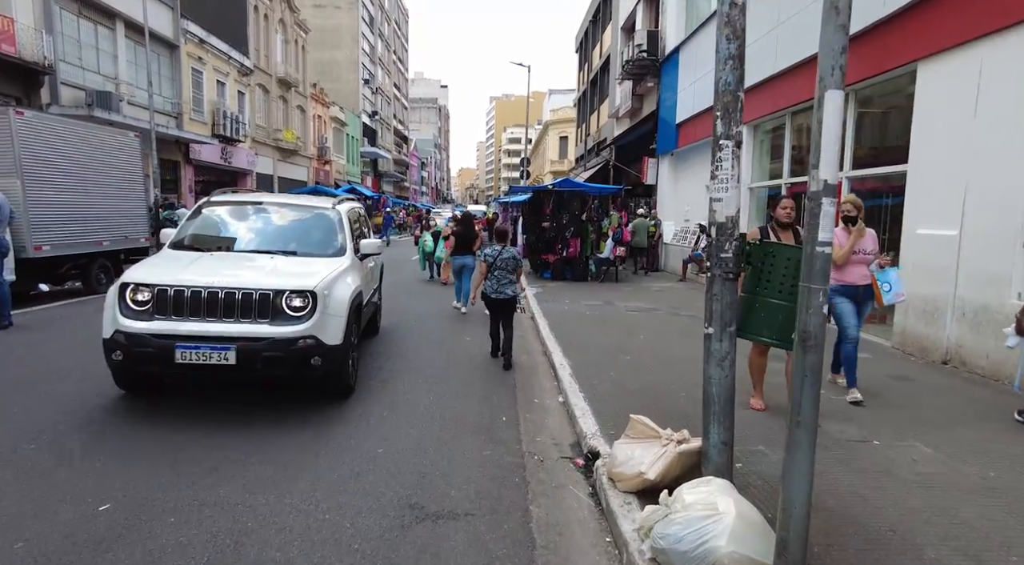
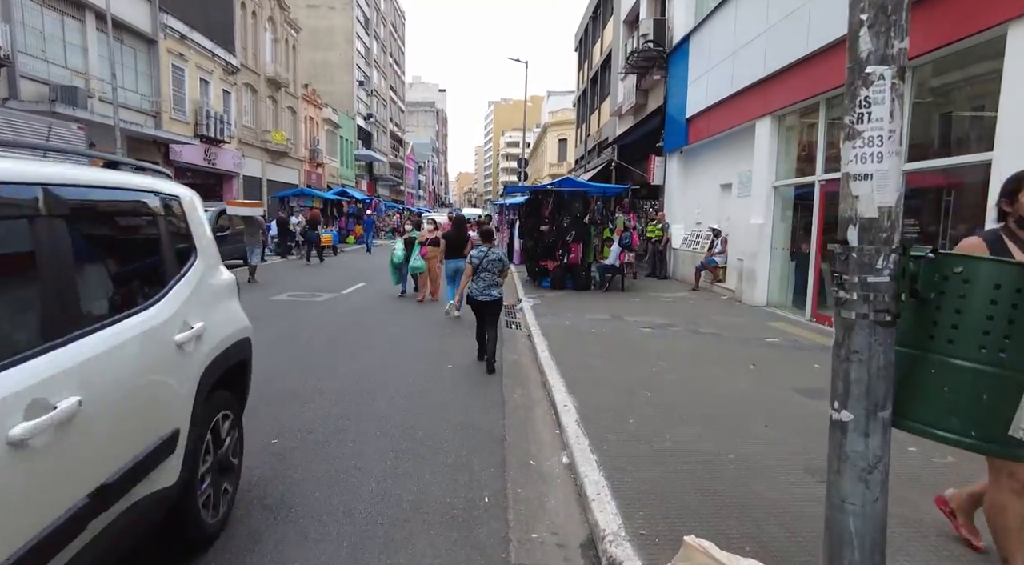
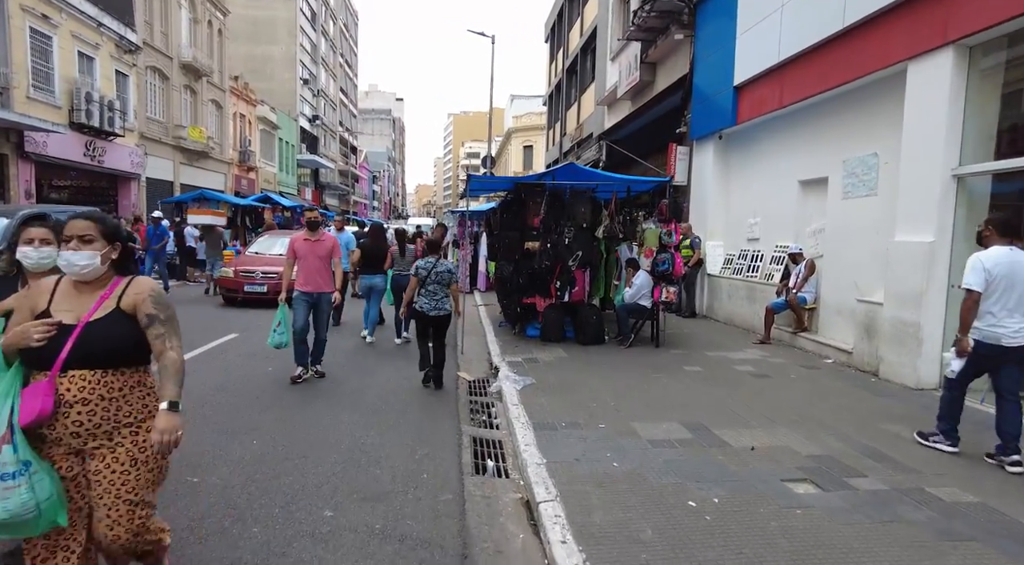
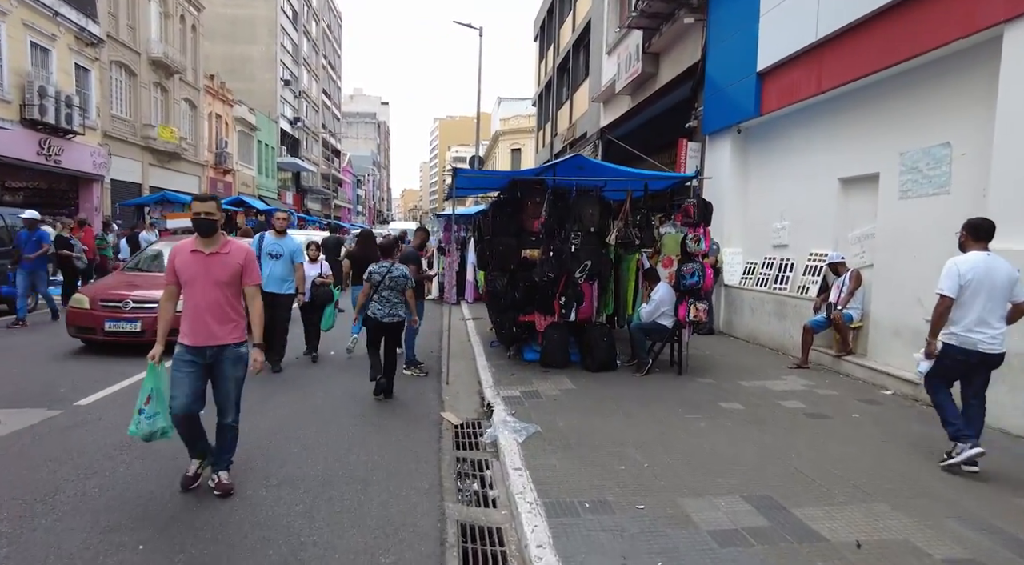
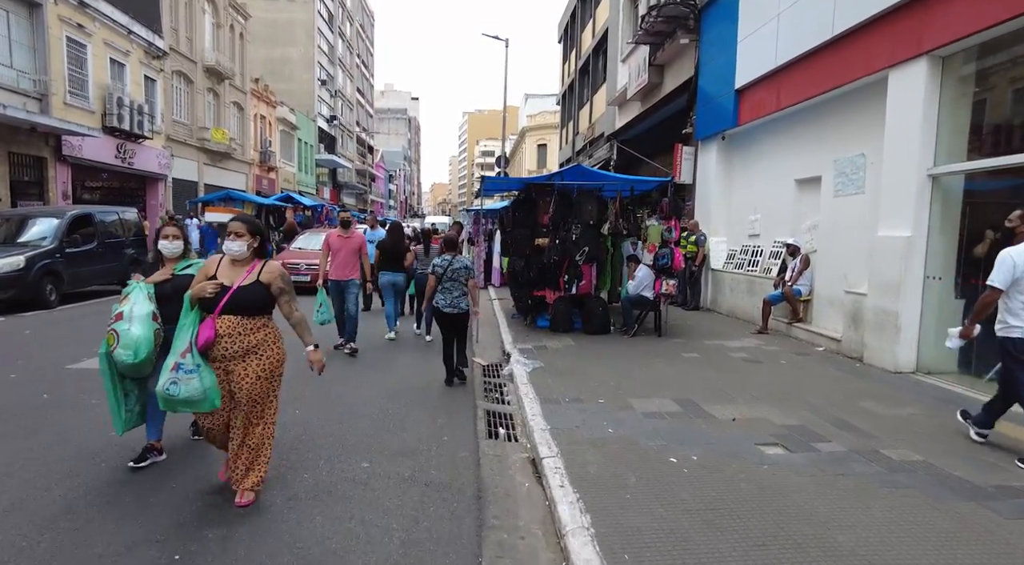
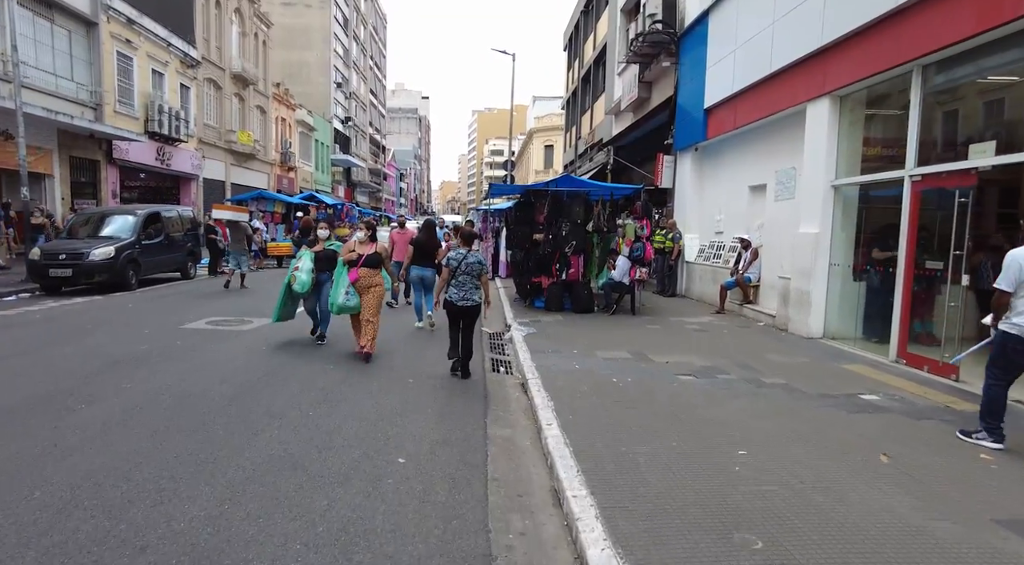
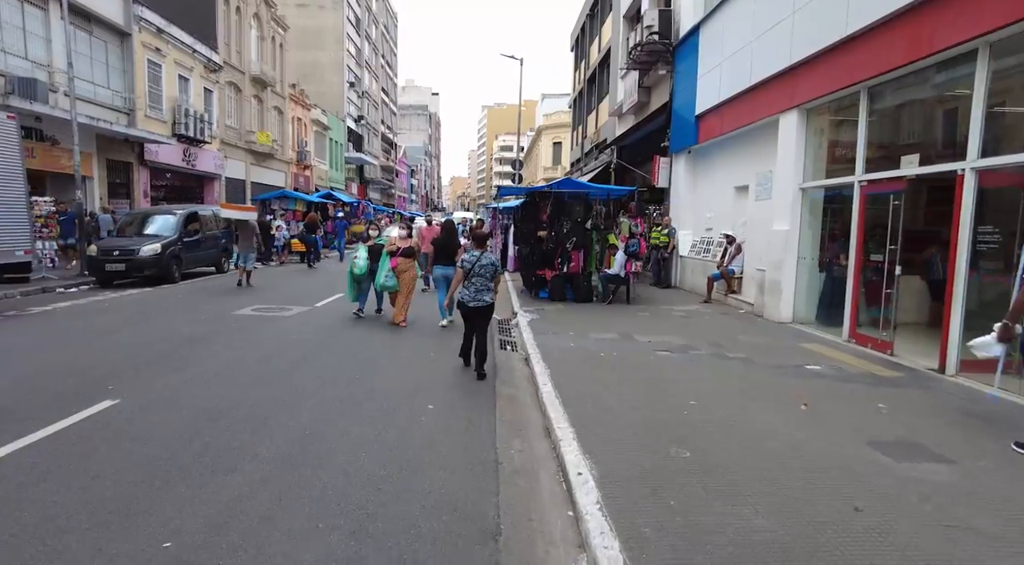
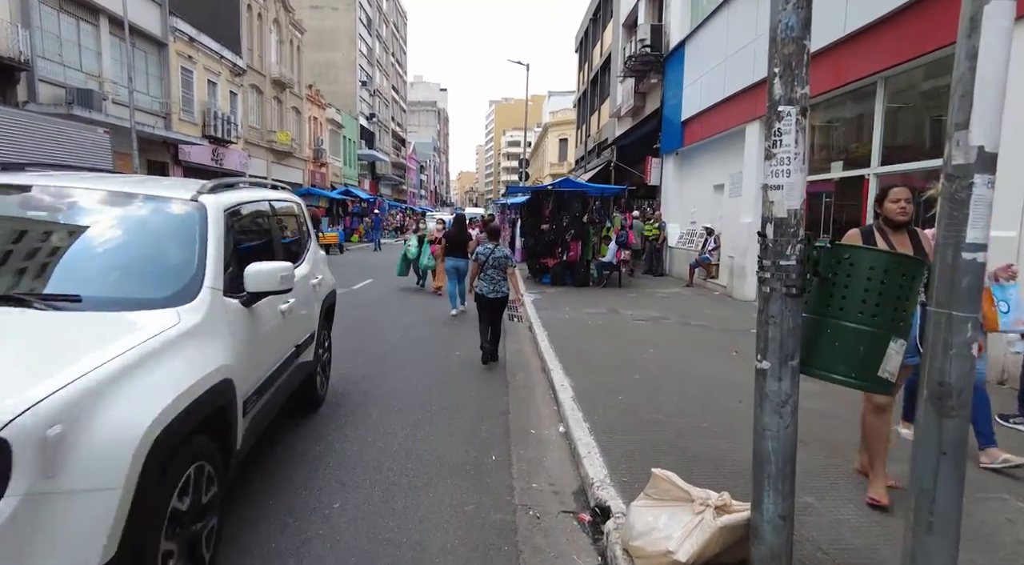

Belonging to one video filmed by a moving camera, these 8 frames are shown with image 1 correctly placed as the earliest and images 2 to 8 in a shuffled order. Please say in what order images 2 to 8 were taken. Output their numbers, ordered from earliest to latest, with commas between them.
8, 2, 7, 6, 5, 3, 4
